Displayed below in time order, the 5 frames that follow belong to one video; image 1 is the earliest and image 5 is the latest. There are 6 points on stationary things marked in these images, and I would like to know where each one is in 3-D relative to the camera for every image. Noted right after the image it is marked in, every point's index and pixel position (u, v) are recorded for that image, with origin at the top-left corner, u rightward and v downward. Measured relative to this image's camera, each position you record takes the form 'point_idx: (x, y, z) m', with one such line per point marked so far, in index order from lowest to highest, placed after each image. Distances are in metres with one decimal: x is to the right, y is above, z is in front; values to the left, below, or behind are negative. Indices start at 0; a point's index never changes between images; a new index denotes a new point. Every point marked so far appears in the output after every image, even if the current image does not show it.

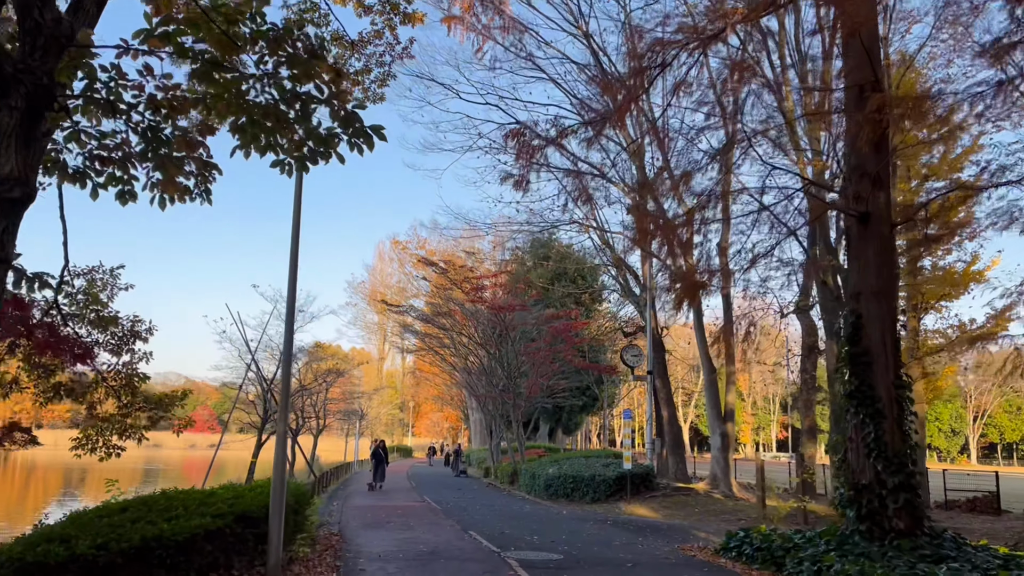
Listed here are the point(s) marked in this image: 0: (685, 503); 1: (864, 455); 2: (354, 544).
0: (+3.8, -4.8, +18.1) m
1: (+4.0, -1.9, +9.3) m
2: (-2.1, -3.4, +11.0) m
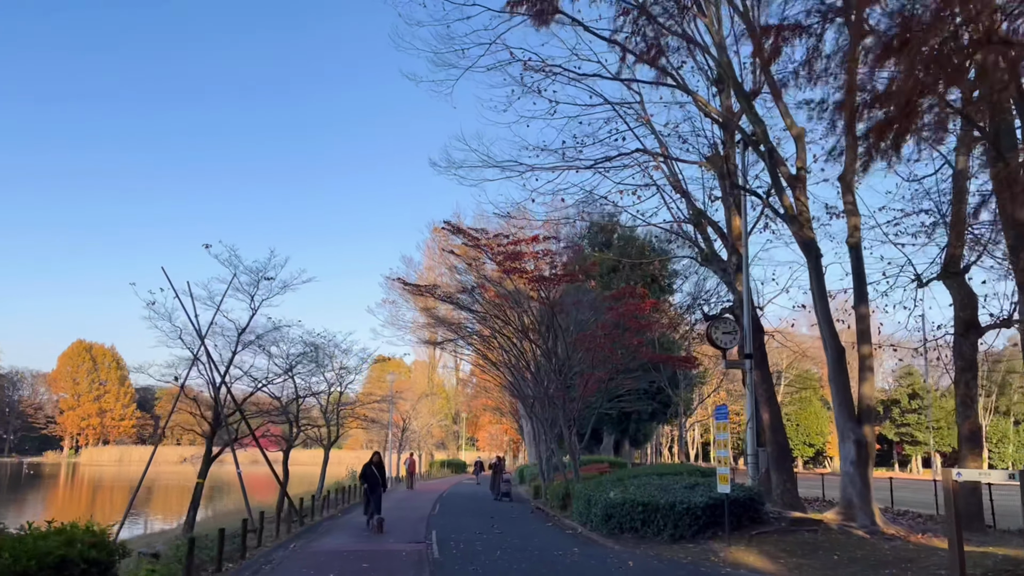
0: (+4.4, -3.8, +12.0) m
1: (+3.9, -0.8, +3.2) m
2: (-2.1, -2.5, +5.4) m
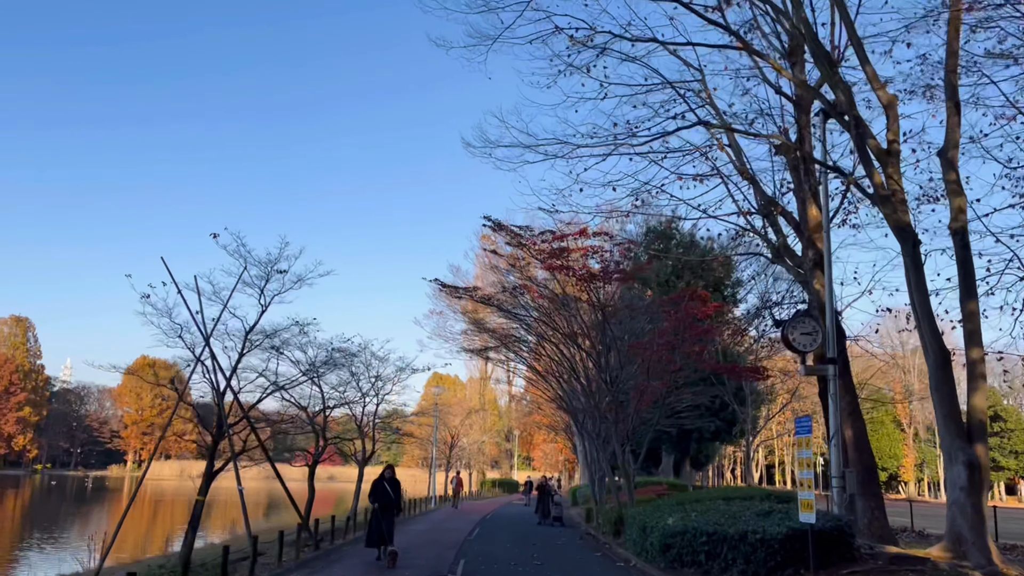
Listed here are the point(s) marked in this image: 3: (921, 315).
0: (+4.9, -3.6, +9.6) m
1: (+3.7, -0.4, +1.1) m
2: (-2.1, -2.1, +3.6) m
3: (+6.4, -0.4, +12.7) m
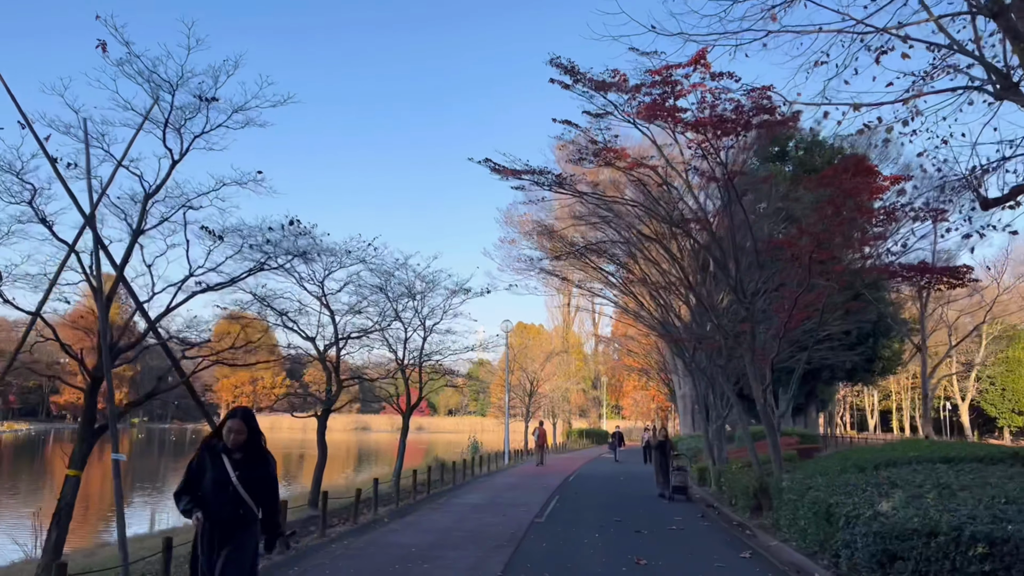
0: (+5.3, -2.0, +3.6) m
1: (+3.2, +0.7, -5.0) m
2: (-2.2, -1.1, -1.8) m
3: (+7.0, +1.4, +6.3) m
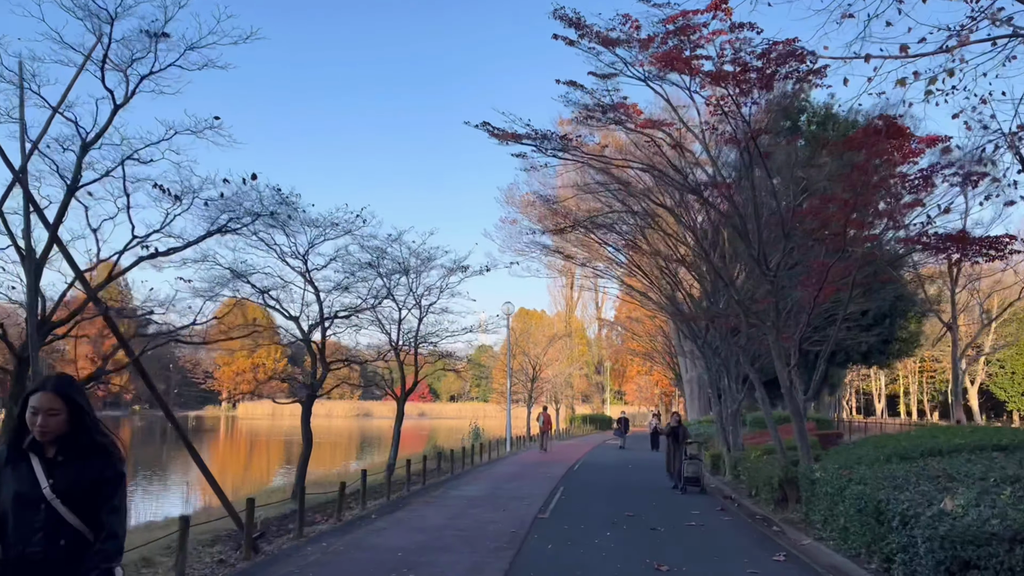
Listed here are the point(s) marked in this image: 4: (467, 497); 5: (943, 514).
0: (+5.3, -1.7, +2.5) m
1: (+3.1, +0.8, -6.1) m
2: (-2.3, -0.9, -2.9) m
3: (+7.0, +1.7, +5.2) m
4: (-0.7, -3.1, +12.3) m
5: (+3.3, -1.7, +6.0) m
